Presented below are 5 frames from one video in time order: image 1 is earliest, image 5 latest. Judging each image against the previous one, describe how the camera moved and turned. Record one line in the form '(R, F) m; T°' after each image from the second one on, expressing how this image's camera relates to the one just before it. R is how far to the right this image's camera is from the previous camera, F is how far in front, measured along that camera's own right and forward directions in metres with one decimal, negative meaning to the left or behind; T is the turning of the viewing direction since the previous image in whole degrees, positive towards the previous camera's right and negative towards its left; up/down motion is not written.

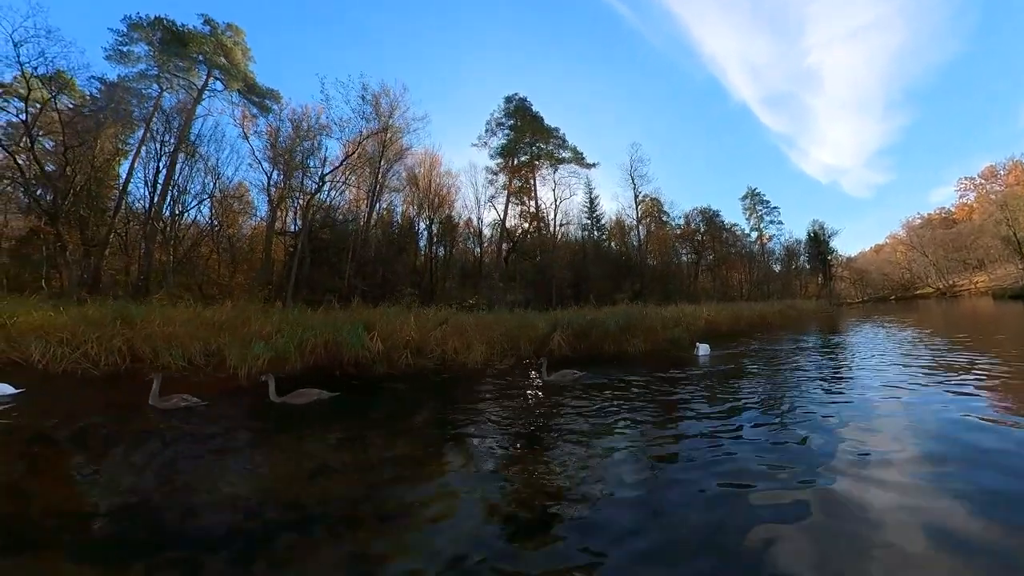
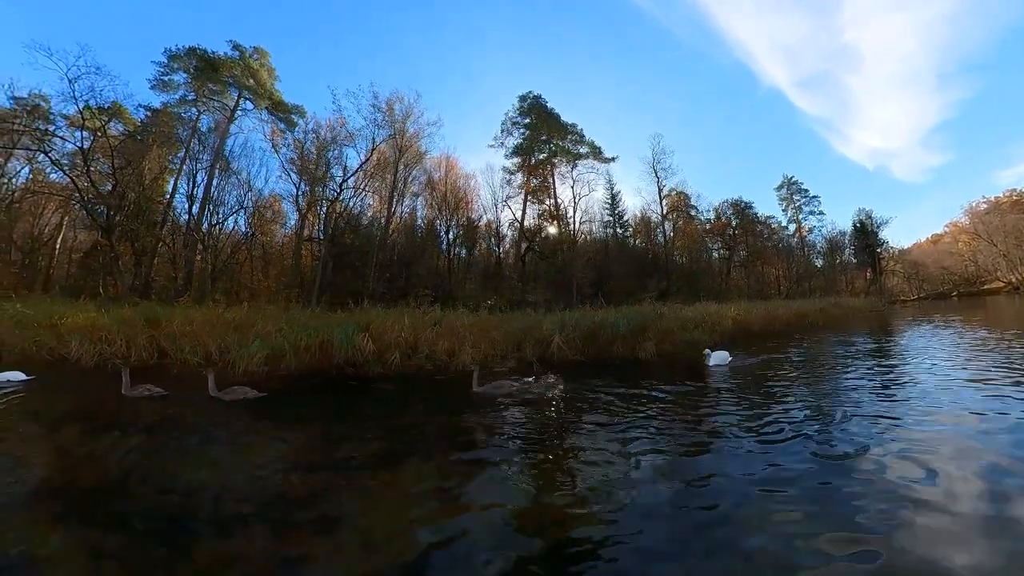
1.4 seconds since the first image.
(+1.6, 0.0) m; -8°
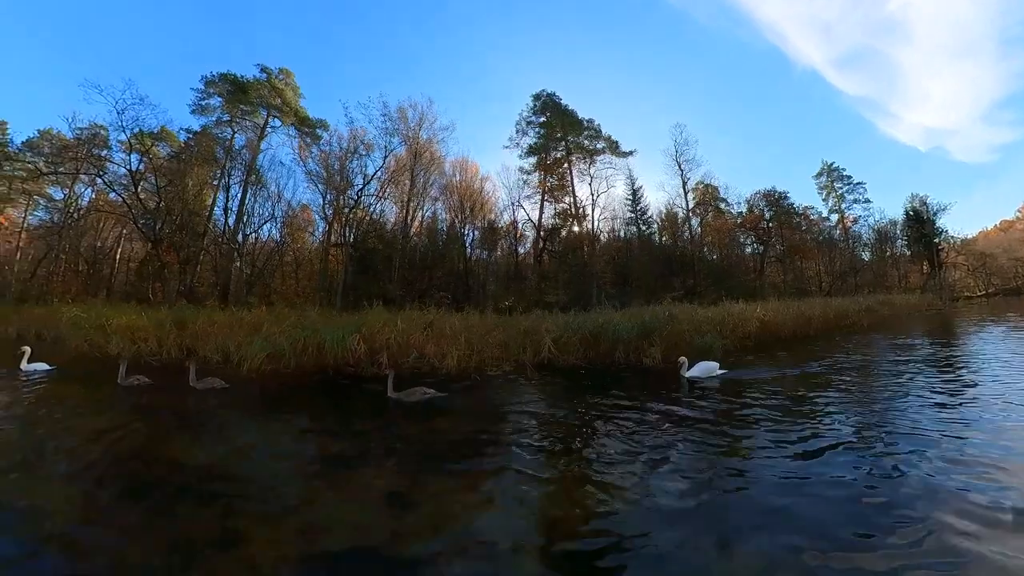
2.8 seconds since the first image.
(+1.8, +0.1) m; -9°
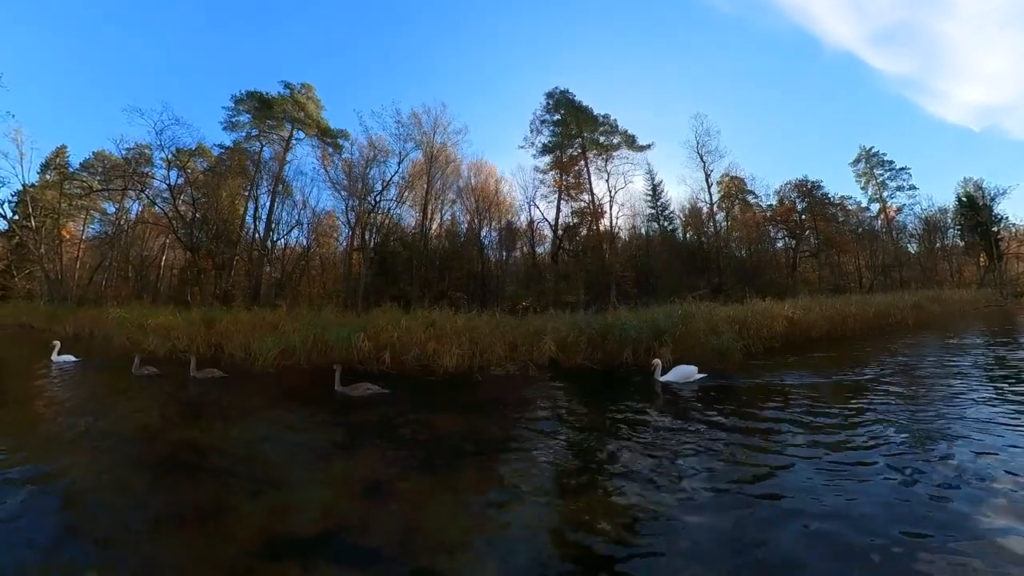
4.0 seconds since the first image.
(+1.4, +0.1) m; -7°
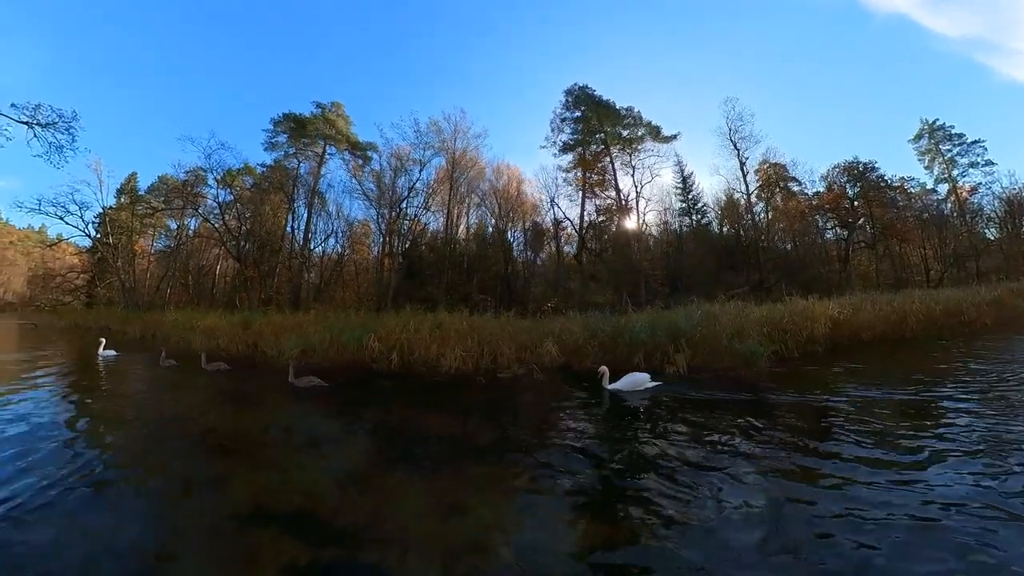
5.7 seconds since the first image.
(+1.8, +0.4) m; -10°
